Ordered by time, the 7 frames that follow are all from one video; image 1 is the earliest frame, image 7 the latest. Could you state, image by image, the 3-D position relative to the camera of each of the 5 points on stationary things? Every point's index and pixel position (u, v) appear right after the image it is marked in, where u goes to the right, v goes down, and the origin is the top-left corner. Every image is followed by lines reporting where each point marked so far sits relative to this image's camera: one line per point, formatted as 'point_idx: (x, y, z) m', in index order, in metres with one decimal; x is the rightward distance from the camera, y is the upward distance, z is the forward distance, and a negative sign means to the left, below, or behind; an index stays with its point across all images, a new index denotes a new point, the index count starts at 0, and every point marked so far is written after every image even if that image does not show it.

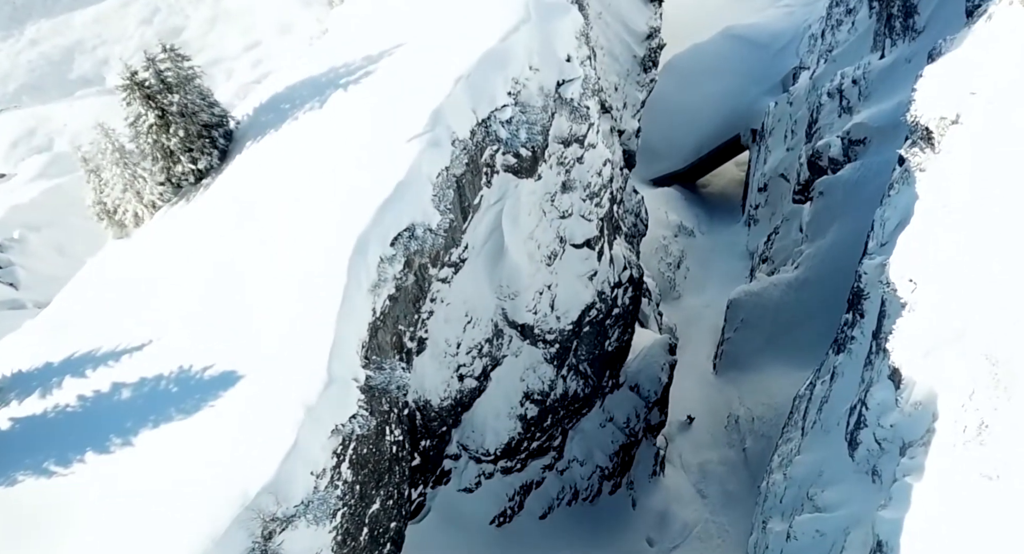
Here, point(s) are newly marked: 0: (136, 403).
0: (-8.4, -2.8, +18.3) m
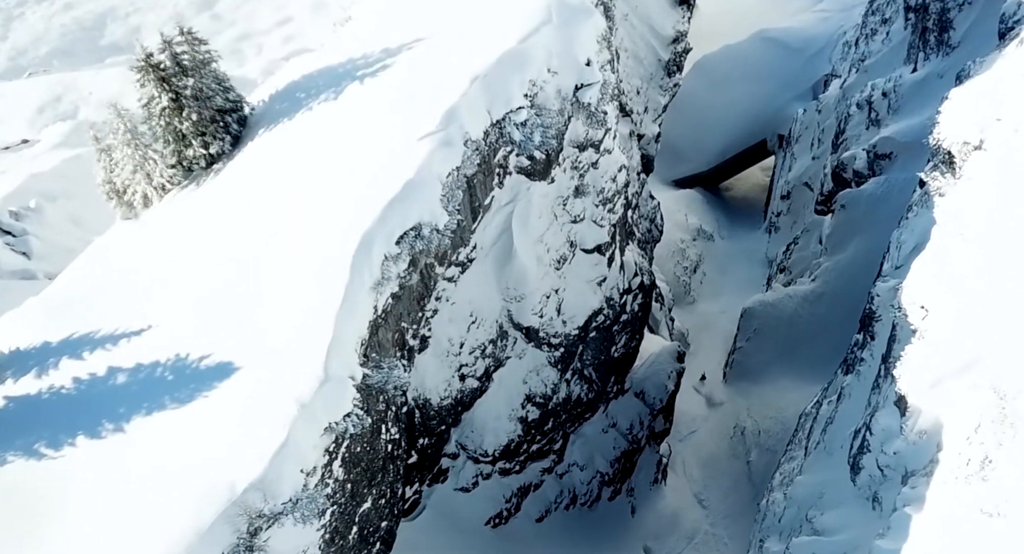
0: (-8.5, -2.5, +18.3) m
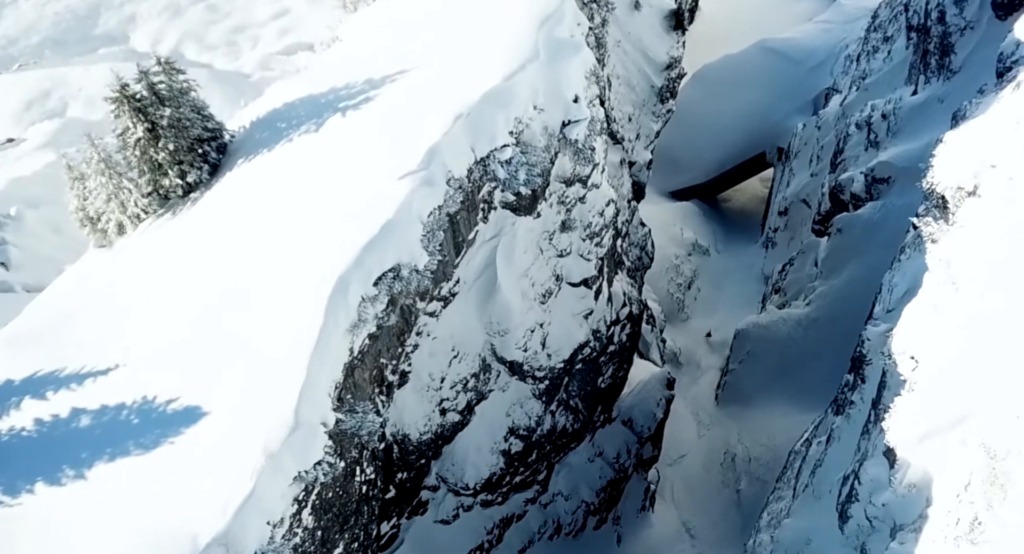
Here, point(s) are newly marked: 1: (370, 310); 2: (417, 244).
0: (-9.0, -3.3, +17.8) m
1: (-3.3, -0.8, +19.1) m
2: (-2.3, +0.8, +19.8) m
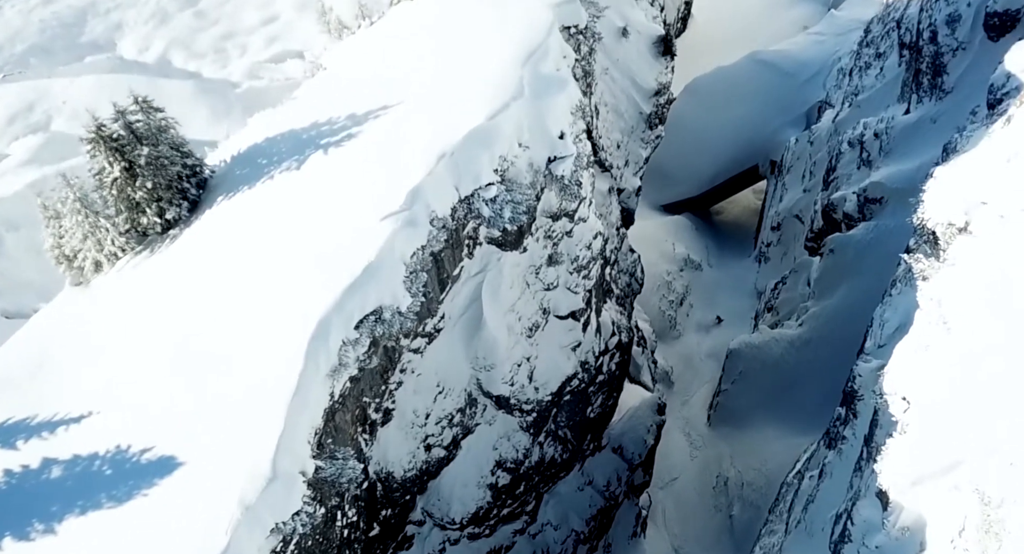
0: (-9.4, -4.3, +17.3) m
1: (-3.7, -1.7, +18.7) m
2: (-2.6, -0.2, +19.4) m
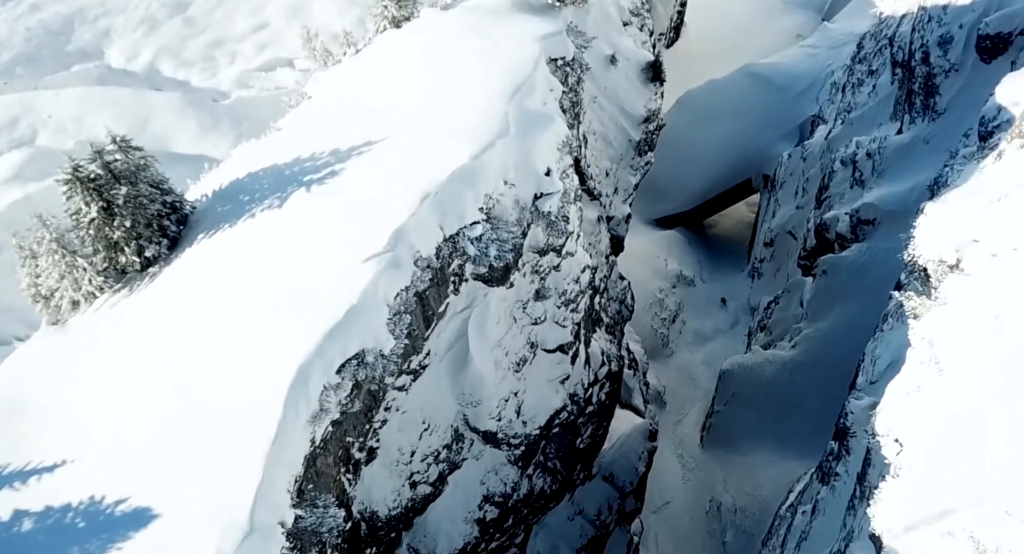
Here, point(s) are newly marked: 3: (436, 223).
0: (-9.7, -5.3, +16.9) m
1: (-4.0, -2.7, +18.3) m
2: (-3.0, -1.1, +19.0) m
3: (-1.8, +1.3, +20.0) m
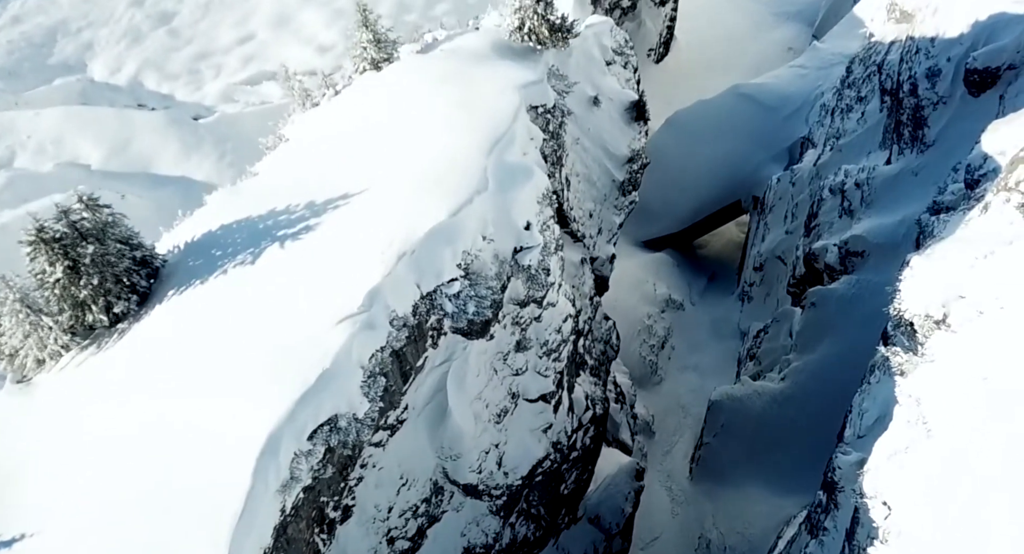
0: (-10.2, -6.6, +16.3) m
1: (-4.5, -4.1, +17.7) m
2: (-3.5, -2.5, +18.5) m
3: (-2.4, -0.1, +19.5) m
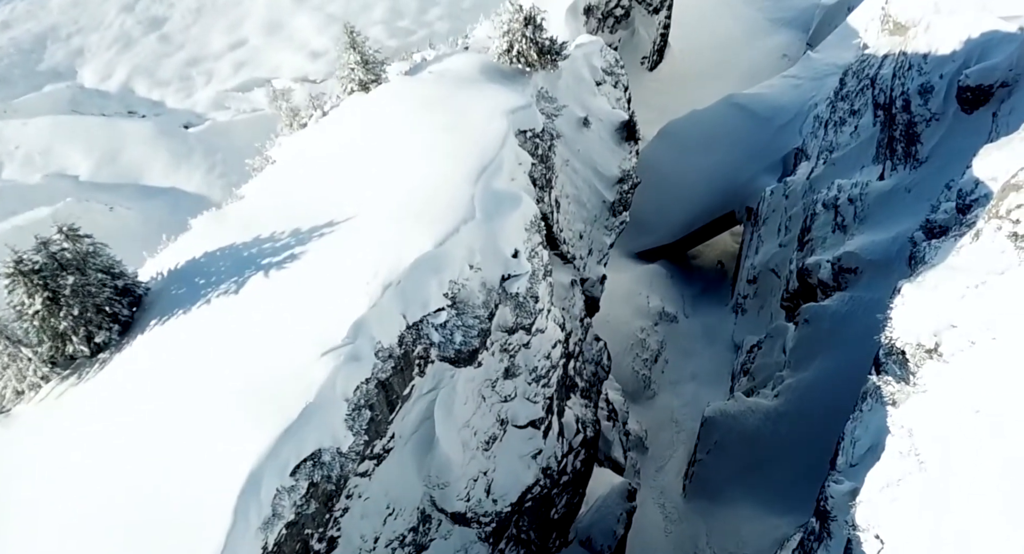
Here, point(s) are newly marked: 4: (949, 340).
0: (-10.5, -7.3, +15.9) m
1: (-4.8, -4.8, +17.4) m
2: (-3.8, -3.2, +18.1) m
3: (-2.7, -0.8, +19.2) m
4: (+10.4, -1.5, +19.5) m
